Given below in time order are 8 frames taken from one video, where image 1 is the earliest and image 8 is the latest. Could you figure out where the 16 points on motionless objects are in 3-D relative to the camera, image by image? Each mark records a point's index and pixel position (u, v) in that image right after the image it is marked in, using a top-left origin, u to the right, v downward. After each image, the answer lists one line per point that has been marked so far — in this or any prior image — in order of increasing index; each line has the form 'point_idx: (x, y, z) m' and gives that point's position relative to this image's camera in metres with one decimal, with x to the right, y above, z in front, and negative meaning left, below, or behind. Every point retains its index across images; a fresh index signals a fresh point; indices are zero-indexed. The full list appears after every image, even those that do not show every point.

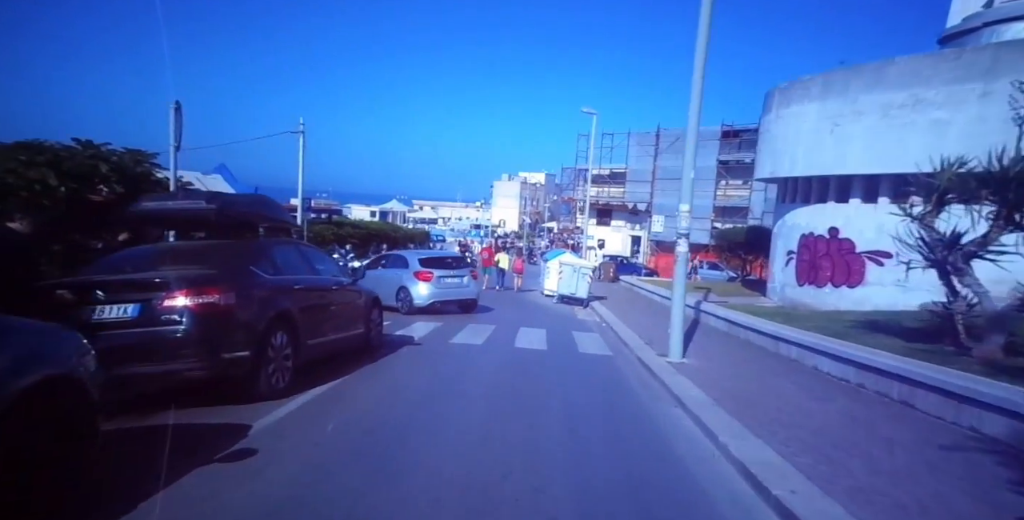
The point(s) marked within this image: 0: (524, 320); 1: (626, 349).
0: (+0.2, -1.8, +16.1) m
1: (+2.2, -1.7, +11.0) m
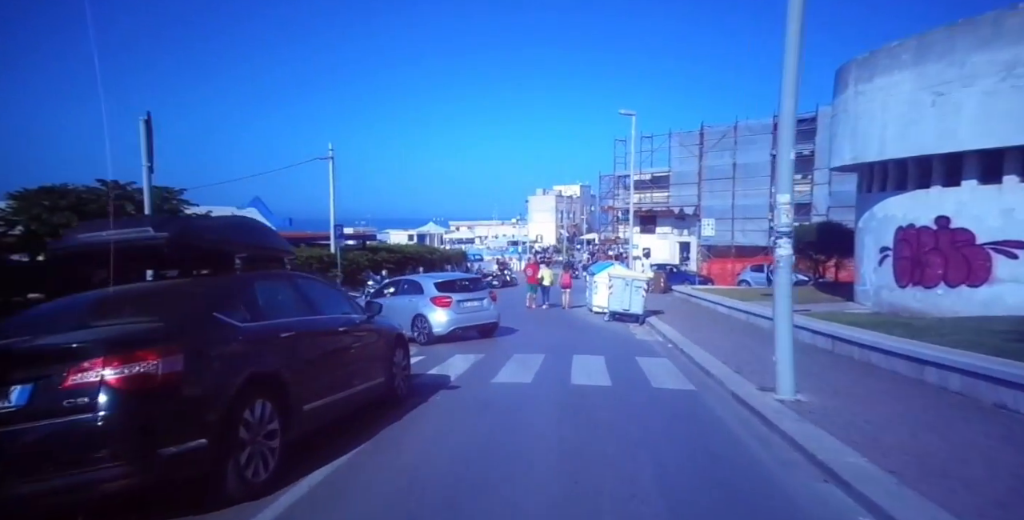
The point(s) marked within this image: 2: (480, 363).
0: (+1.5, -2.2, +14.2) m
1: (+3.1, -1.9, +9.0) m
2: (-0.7, -2.0, +10.9) m
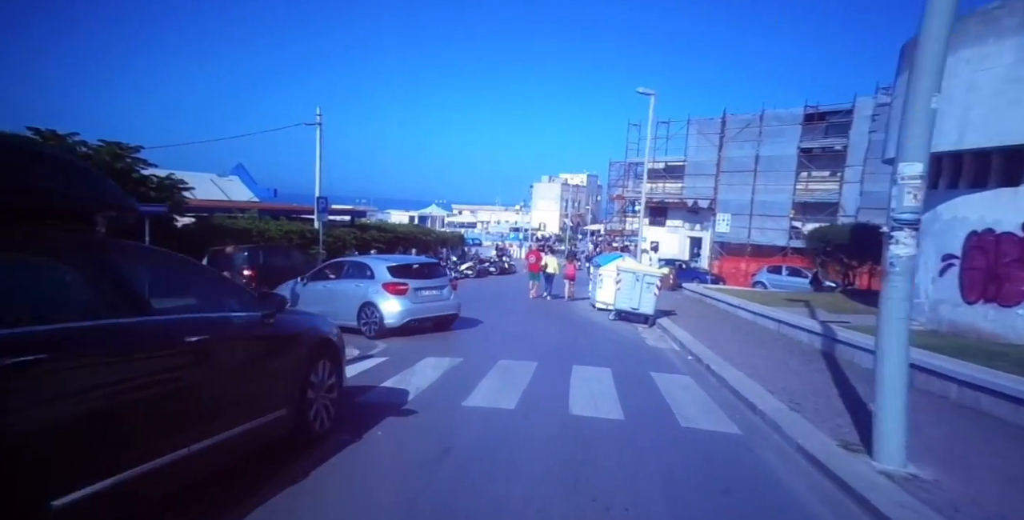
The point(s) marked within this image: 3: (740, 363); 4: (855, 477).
0: (+1.3, -1.9, +11.9) m
1: (+2.8, -1.9, +6.7) m
2: (-0.9, -1.7, +8.6) m
3: (+4.1, -1.9, +10.1) m
4: (+2.8, -1.8, +4.5) m
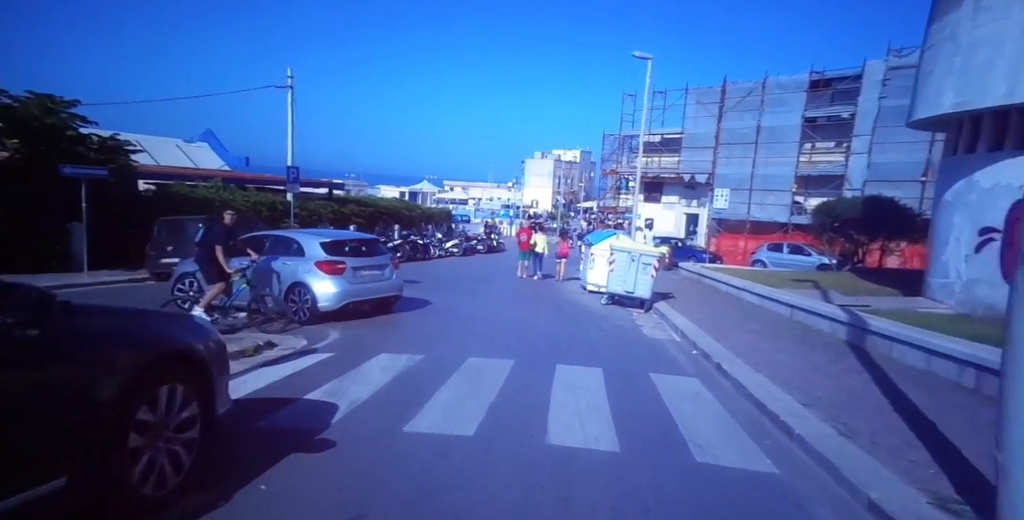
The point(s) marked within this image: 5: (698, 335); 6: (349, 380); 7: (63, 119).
0: (+0.8, -1.5, +10.3) m
1: (+2.5, -1.6, +5.1) m
2: (-1.3, -1.4, +7.0) m
3: (+3.7, -1.5, +8.6) m
4: (+2.4, -1.6, +2.9) m
5: (+3.6, -1.4, +10.8) m
6: (-1.9, -1.4, +6.5) m
7: (-13.1, +4.0, +16.4) m
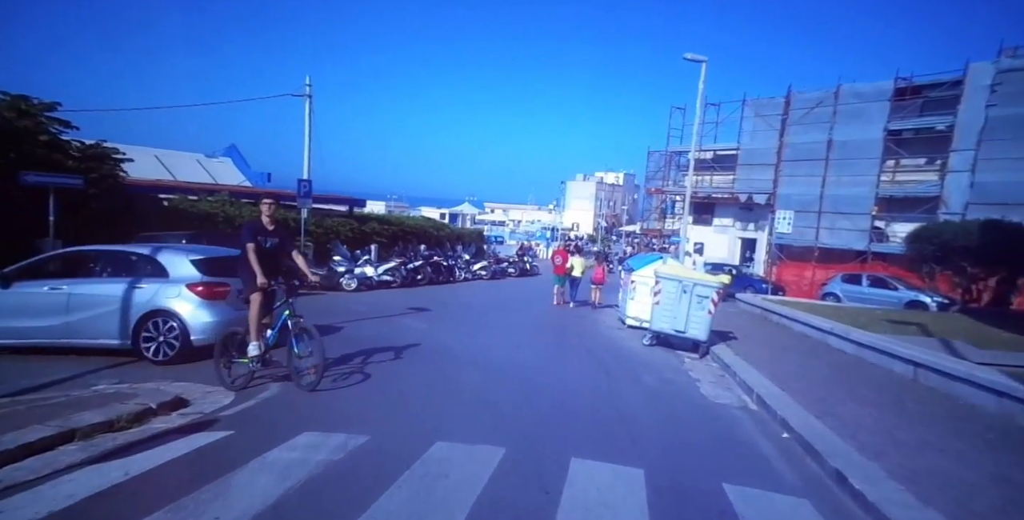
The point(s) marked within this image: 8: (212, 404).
0: (+0.9, -1.9, +7.3) m
1: (+2.1, -1.9, +2.0) m
2: (-1.5, -1.7, +4.2) m
3: (+3.6, -1.9, +5.3) m
4: (+1.9, -1.8, -0.2) m
5: (+3.7, -1.9, +7.6) m
6: (-2.1, -1.6, +3.7) m
7: (-12.4, +3.6, +14.7) m
8: (-3.5, -1.7, +6.6) m
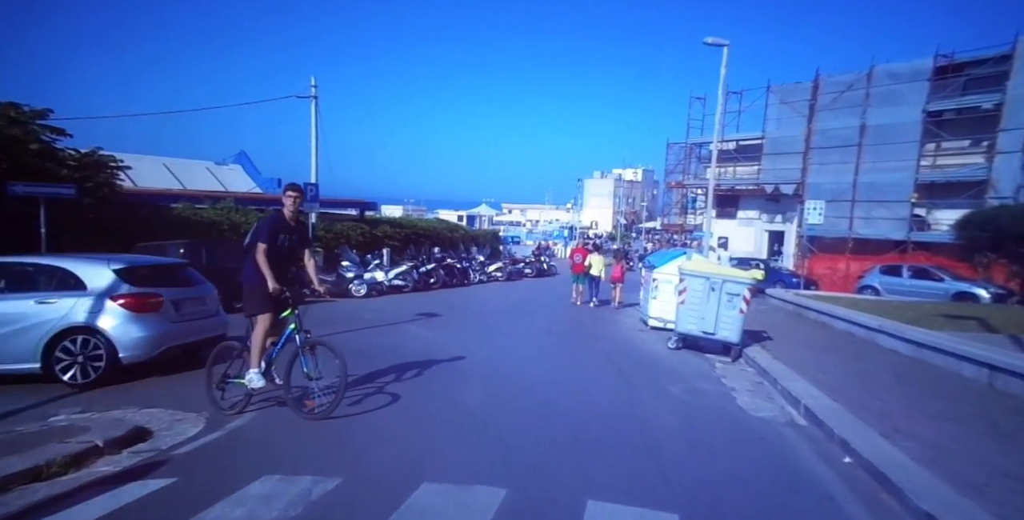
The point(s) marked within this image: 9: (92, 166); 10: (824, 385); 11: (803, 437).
0: (+1.0, -1.9, +6.3) m
1: (+2.0, -1.8, +0.9) m
2: (-1.5, -1.7, +3.2) m
3: (+3.6, -1.8, +4.2) m
4: (+1.8, -1.7, -1.2) m
5: (+3.8, -1.8, +6.5) m
6: (-2.1, -1.6, +2.8) m
7: (-12.1, +3.3, +14.1) m
8: (-3.4, -1.8, +5.8) m
9: (-11.6, +2.6, +15.4) m
10: (+4.5, -1.8, +8.0) m
11: (+3.3, -2.0, +6.3) m
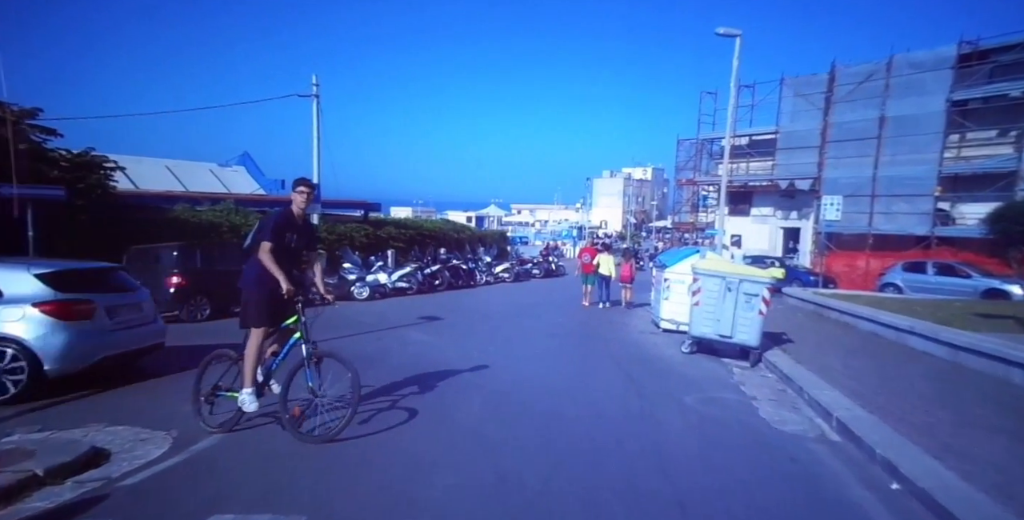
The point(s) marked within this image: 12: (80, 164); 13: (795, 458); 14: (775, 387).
0: (+1.0, -1.9, +5.6) m
1: (+1.9, -1.8, +0.2) m
2: (-1.6, -1.7, +2.6) m
3: (+3.6, -1.8, +3.5) m
4: (+1.6, -1.7, -1.9) m
5: (+3.8, -1.8, +5.8) m
6: (-2.2, -1.6, +2.1) m
7: (-12.1, +3.1, +13.7) m
8: (-3.5, -1.8, +5.2) m
9: (-11.5, +2.5, +15.0) m
10: (+4.5, -1.8, +7.3) m
11: (+3.3, -1.9, +5.6) m
12: (-11.5, +2.5, +15.0) m
13: (+2.8, -1.9, +5.6) m
14: (+4.0, -1.9, +8.5) m
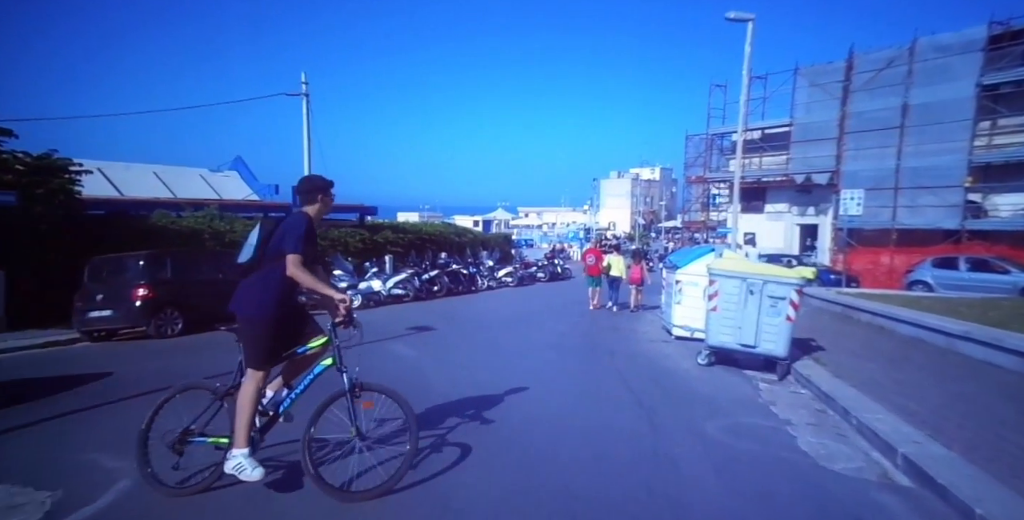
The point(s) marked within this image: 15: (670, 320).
0: (+0.8, -1.9, +4.3) m
1: (+1.6, -1.7, -1.1) m
2: (-1.8, -1.7, +1.4) m
3: (+3.3, -1.7, +2.2) m
4: (+1.3, -1.6, -3.2) m
5: (+3.6, -1.7, +4.4) m
6: (-2.4, -1.7, +0.9) m
7: (-12.2, +2.9, +12.7) m
8: (-3.7, -1.9, +4.0) m
9: (-11.6, +2.2, +13.9) m
10: (+4.3, -1.7, +5.9) m
11: (+3.1, -1.9, +4.3) m
12: (-11.6, +2.3, +13.9) m
13: (+2.6, -1.9, +4.3) m
14: (+3.9, -1.9, +7.2) m
15: (+3.5, -1.3, +12.3) m
